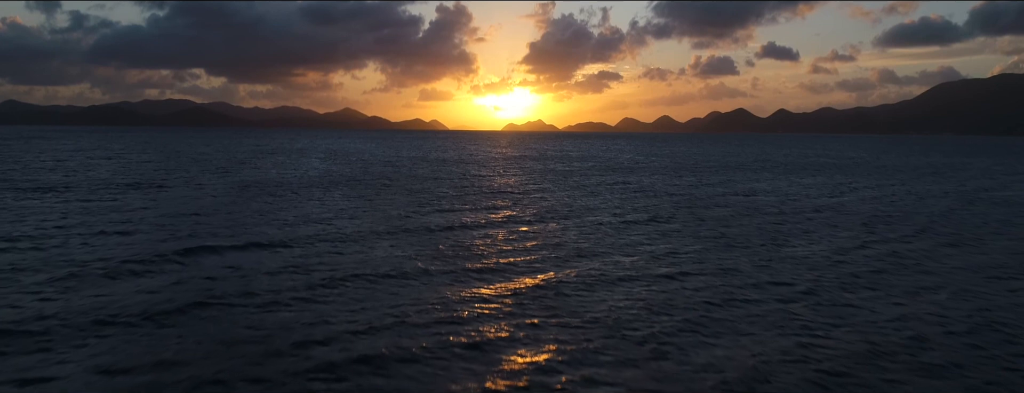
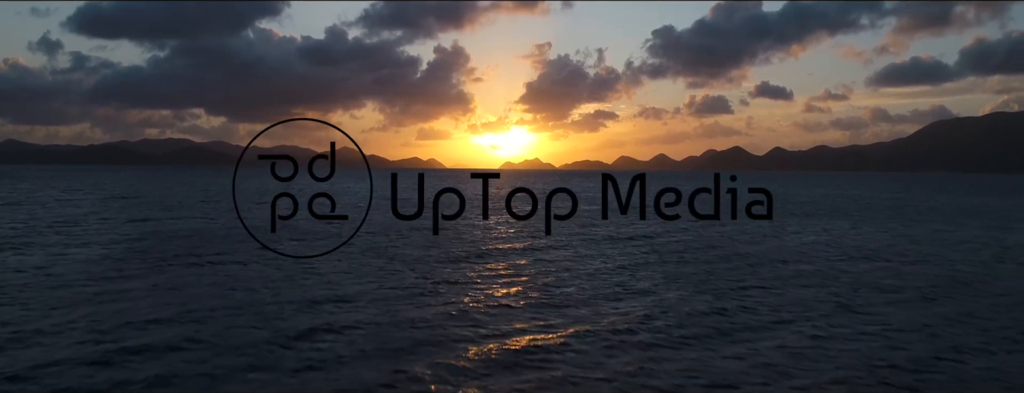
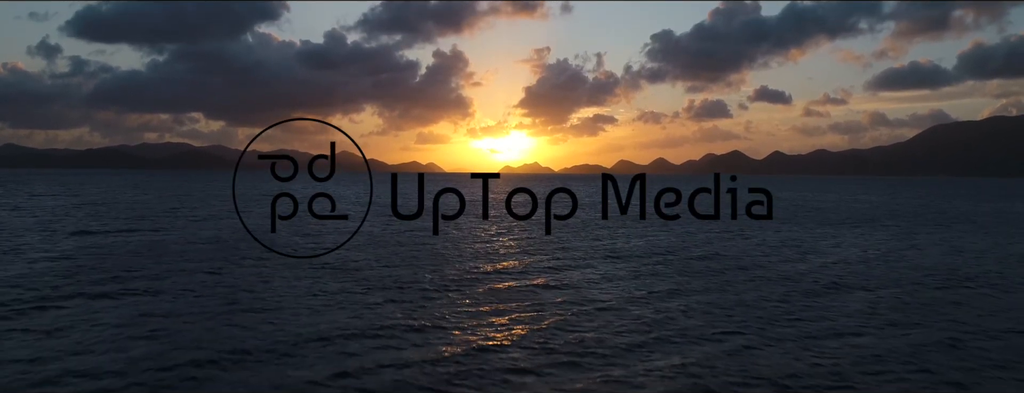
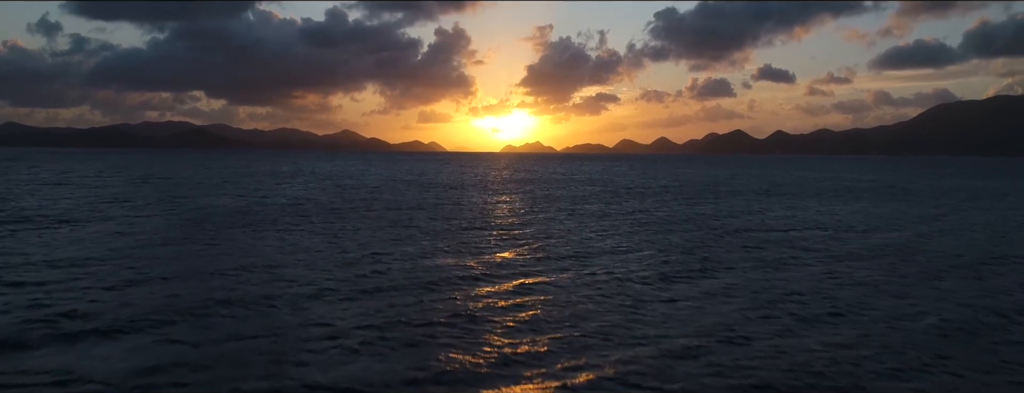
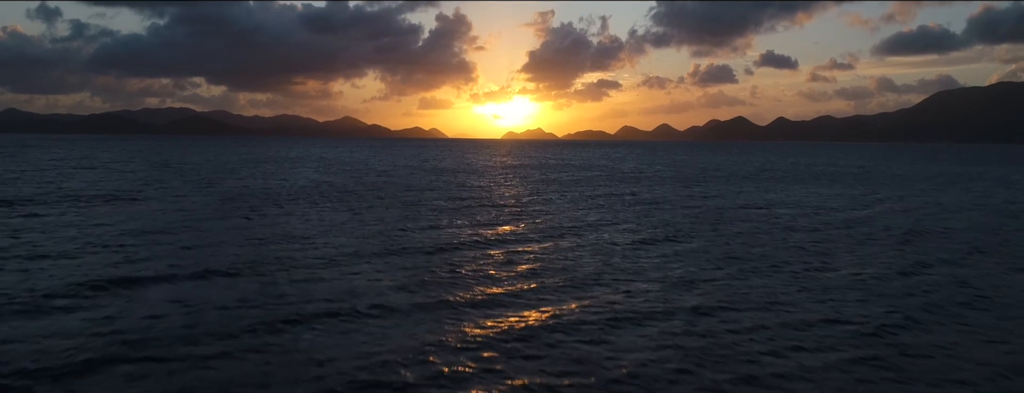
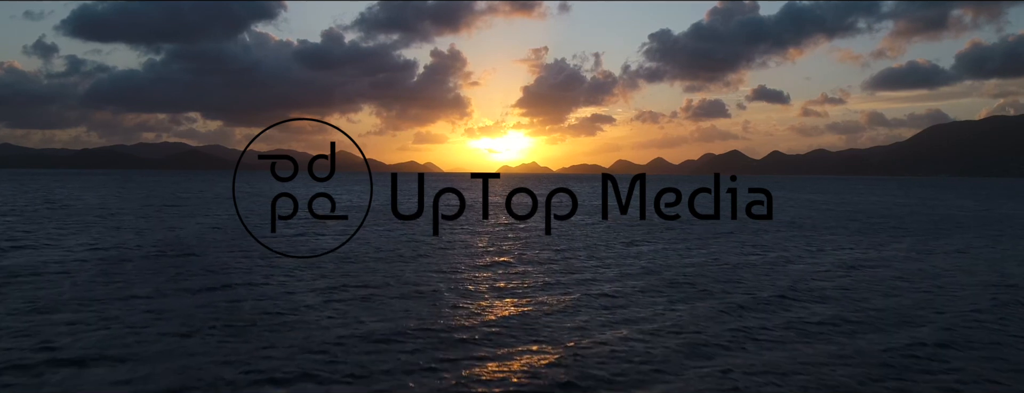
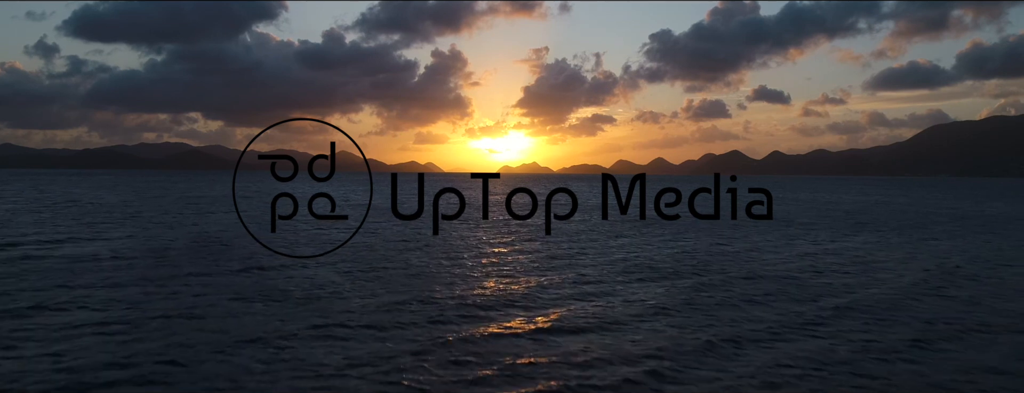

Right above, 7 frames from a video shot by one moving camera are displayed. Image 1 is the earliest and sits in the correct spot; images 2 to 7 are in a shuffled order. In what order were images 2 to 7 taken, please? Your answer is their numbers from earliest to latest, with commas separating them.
5, 4, 2, 3, 7, 6
